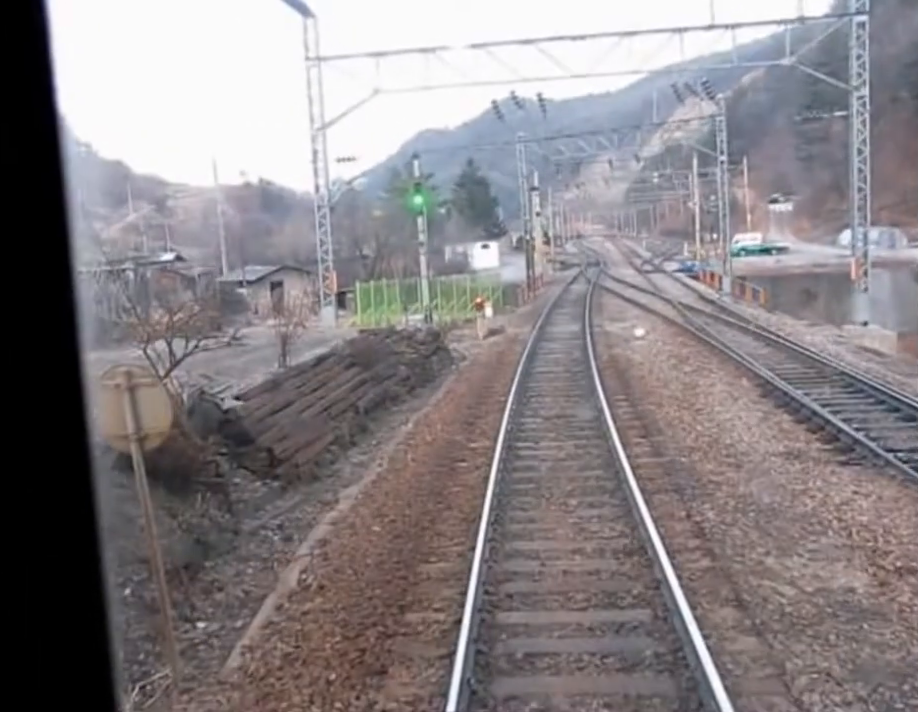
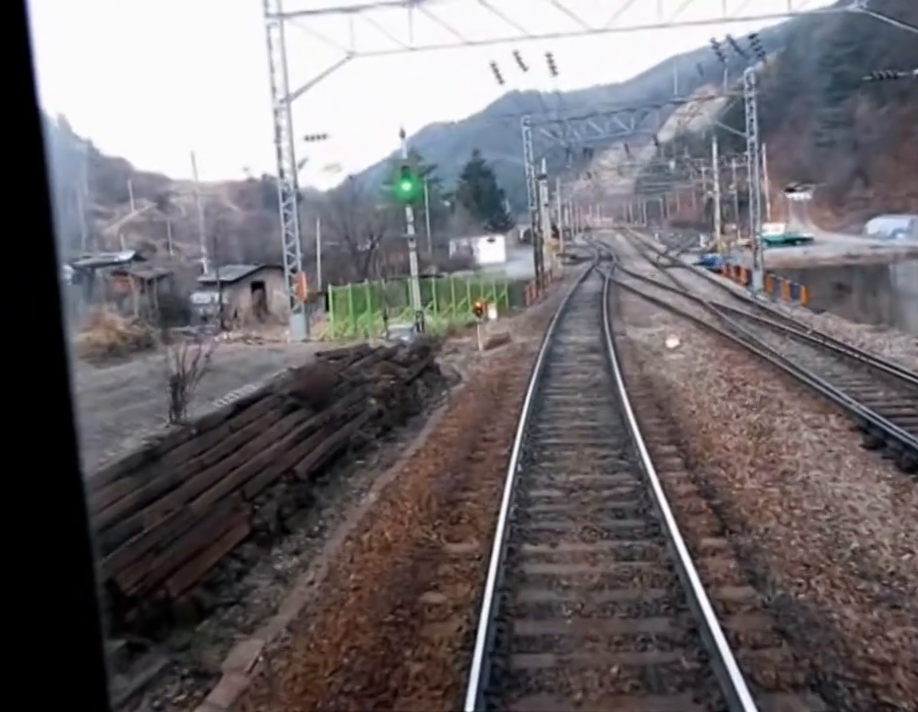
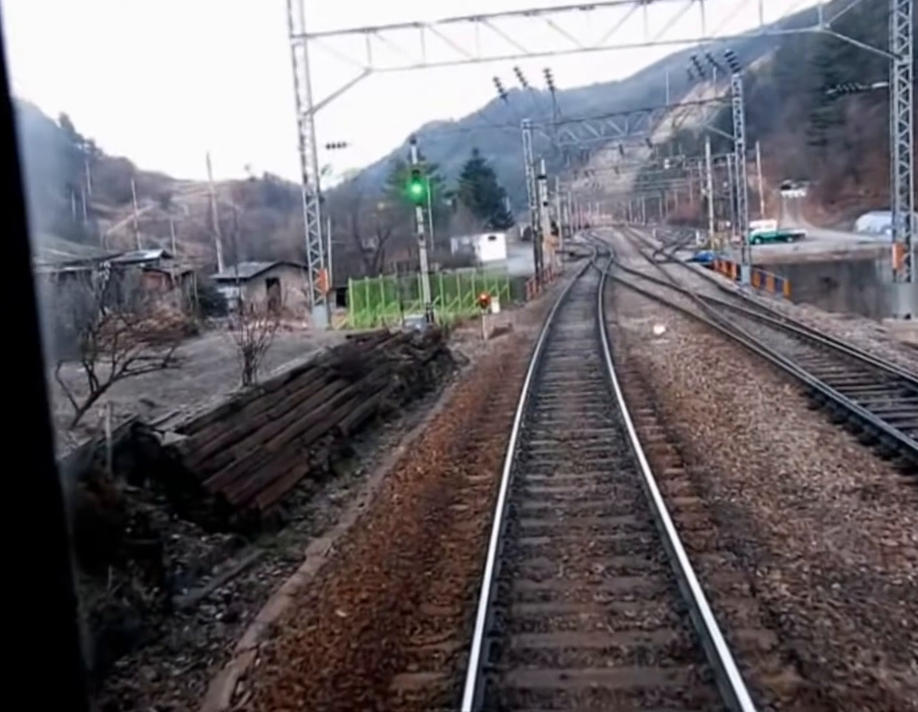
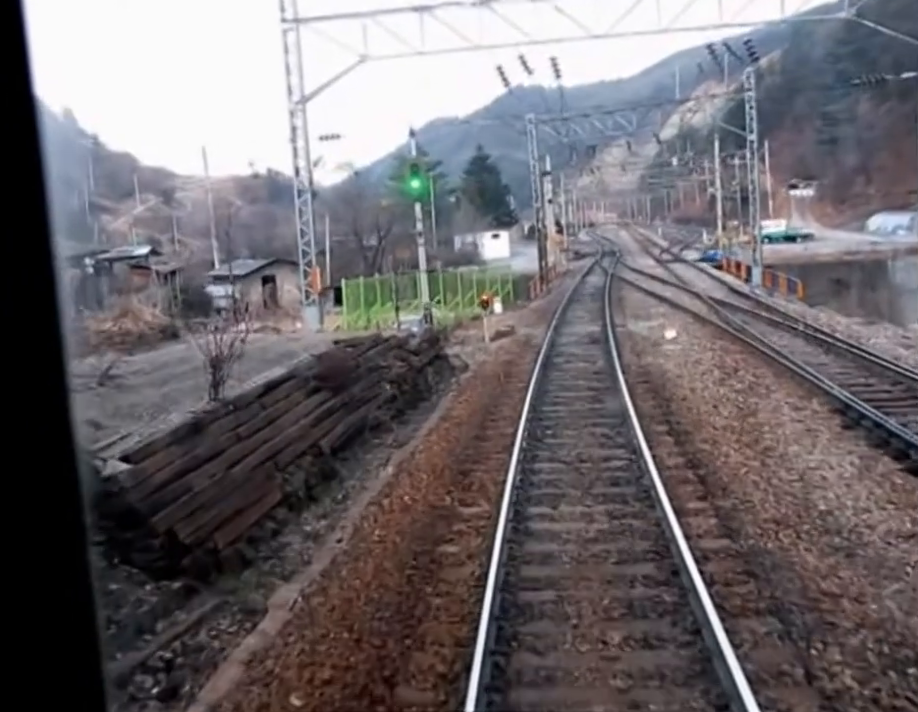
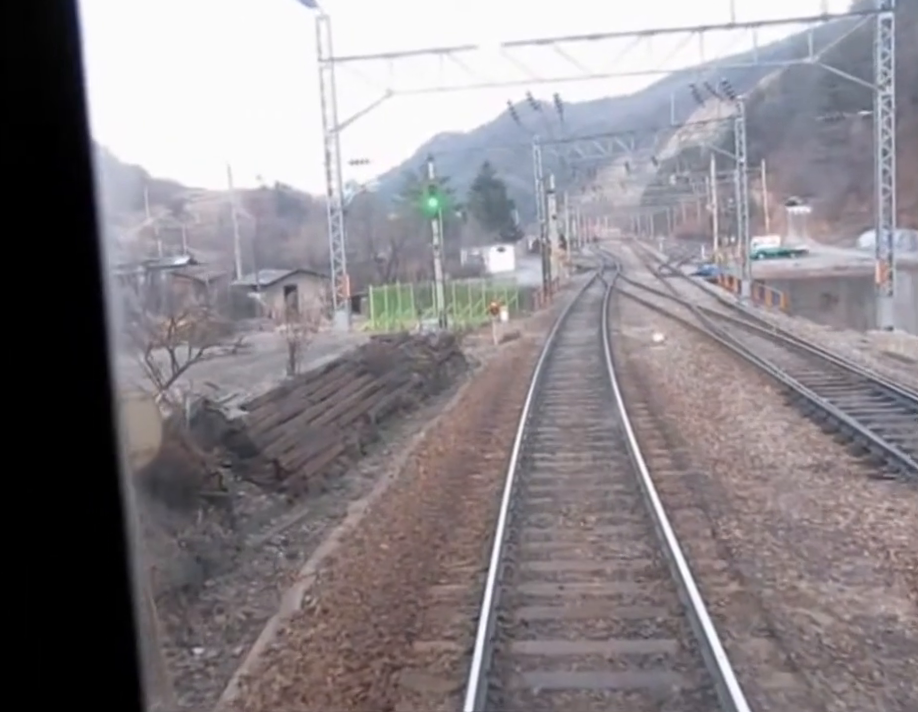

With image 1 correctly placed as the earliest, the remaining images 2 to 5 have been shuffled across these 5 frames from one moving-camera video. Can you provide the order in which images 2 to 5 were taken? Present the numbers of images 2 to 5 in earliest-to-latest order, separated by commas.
5, 3, 4, 2
